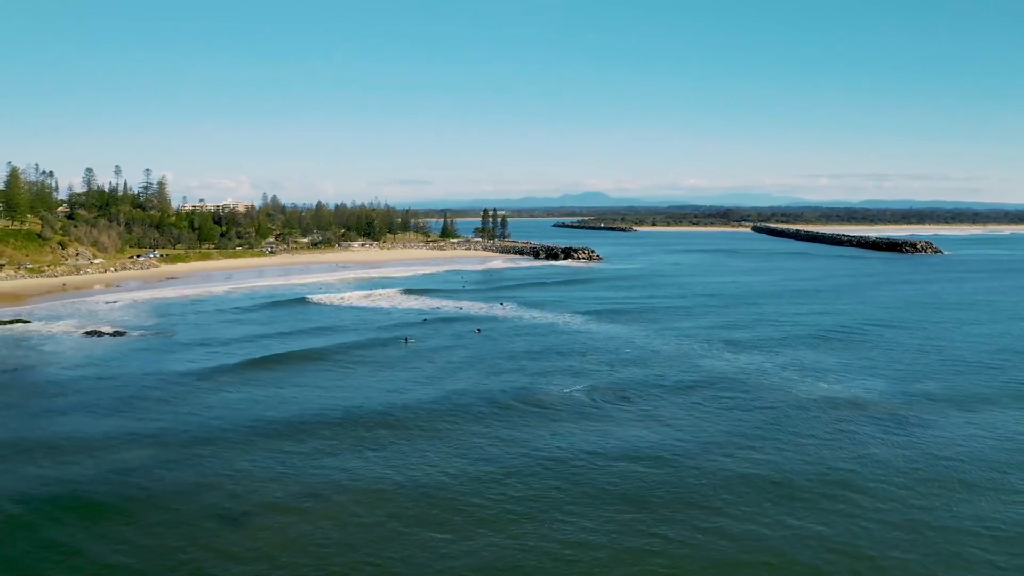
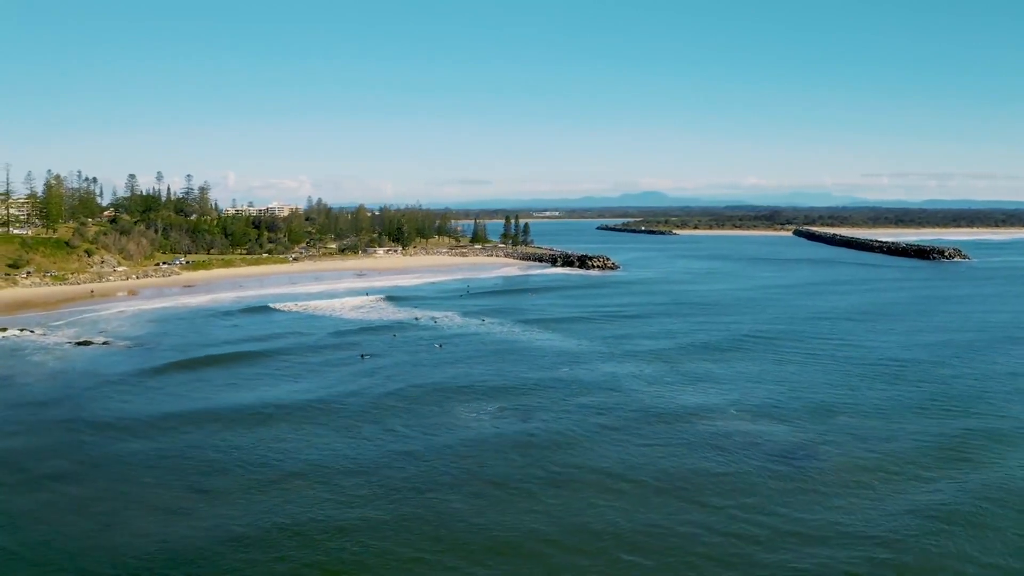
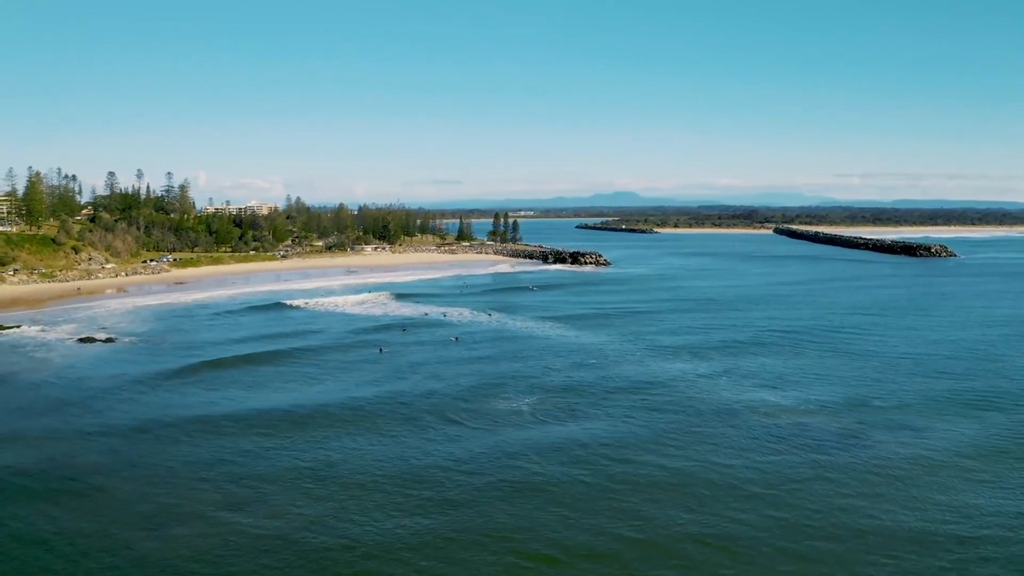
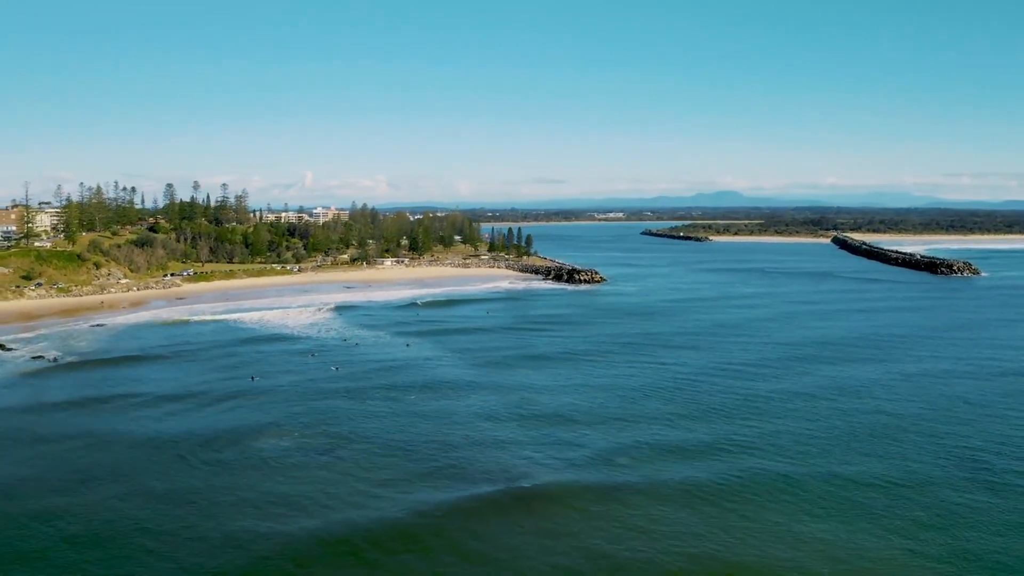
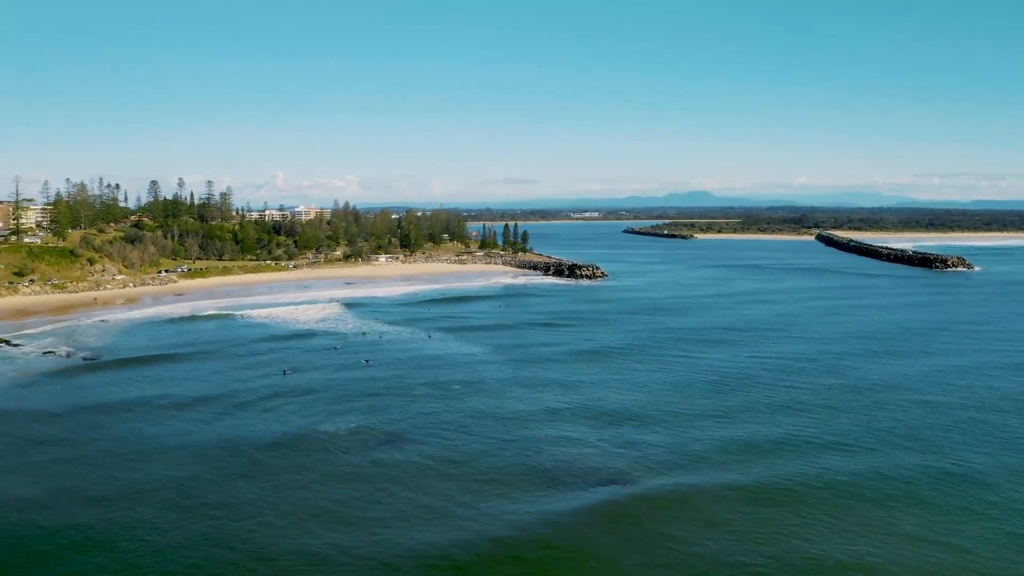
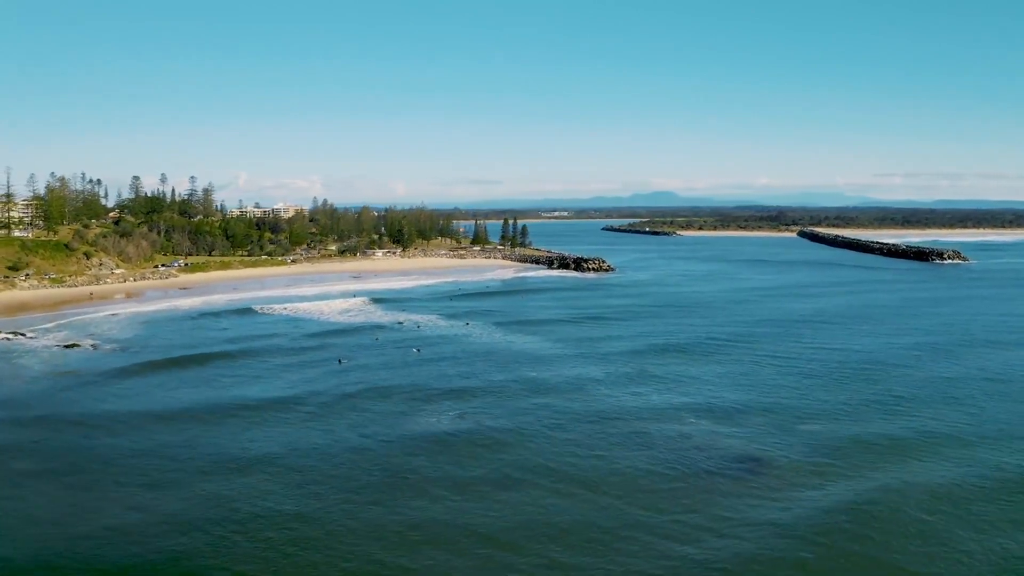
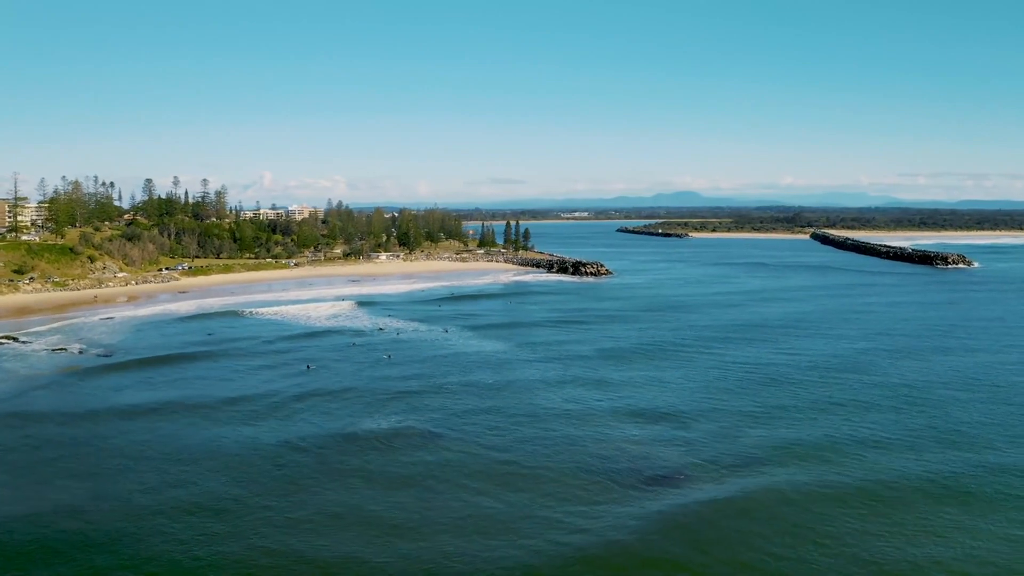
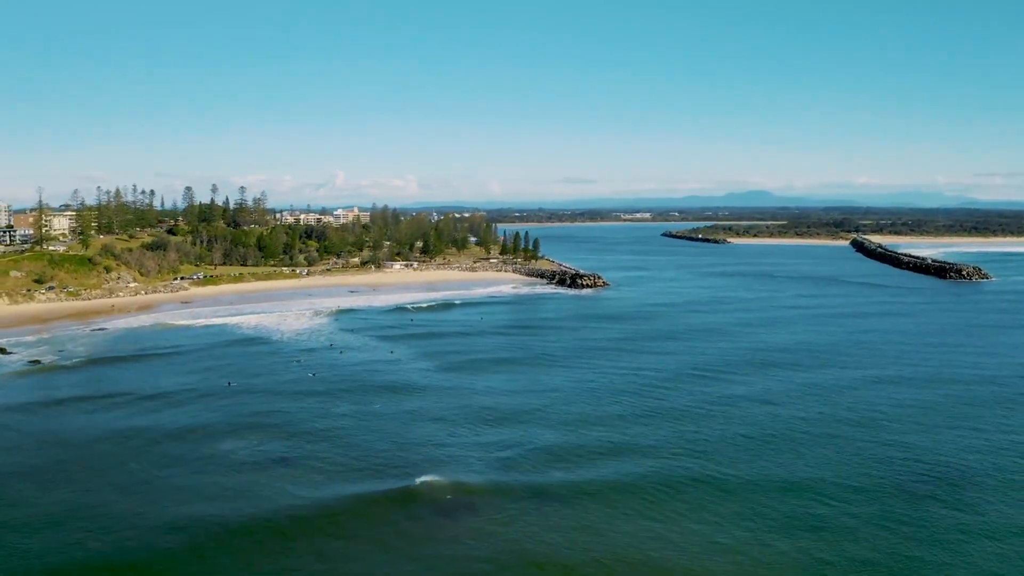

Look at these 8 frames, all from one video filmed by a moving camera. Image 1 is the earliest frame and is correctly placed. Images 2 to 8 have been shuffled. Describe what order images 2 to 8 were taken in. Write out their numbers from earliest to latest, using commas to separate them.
3, 2, 6, 7, 5, 4, 8
